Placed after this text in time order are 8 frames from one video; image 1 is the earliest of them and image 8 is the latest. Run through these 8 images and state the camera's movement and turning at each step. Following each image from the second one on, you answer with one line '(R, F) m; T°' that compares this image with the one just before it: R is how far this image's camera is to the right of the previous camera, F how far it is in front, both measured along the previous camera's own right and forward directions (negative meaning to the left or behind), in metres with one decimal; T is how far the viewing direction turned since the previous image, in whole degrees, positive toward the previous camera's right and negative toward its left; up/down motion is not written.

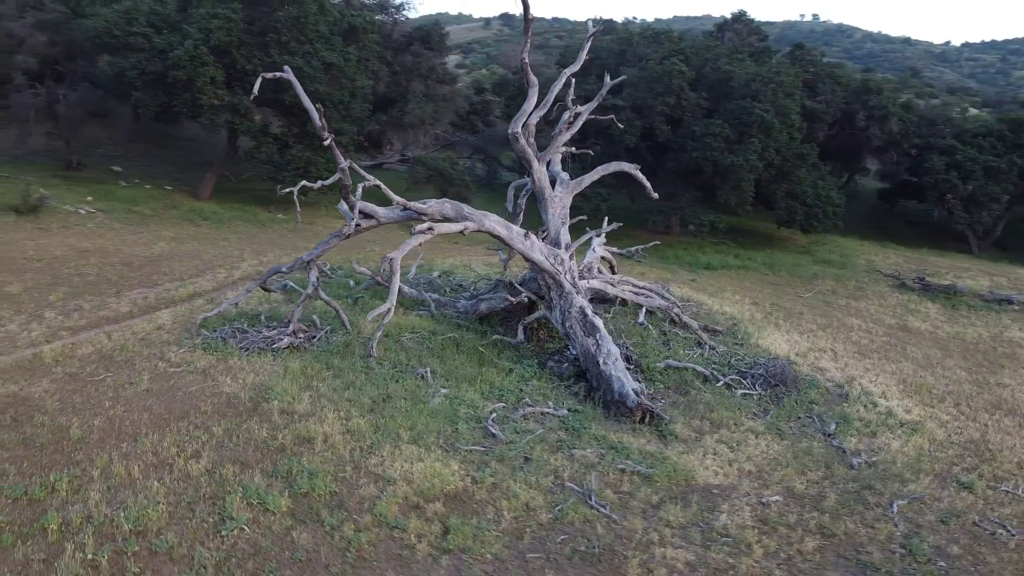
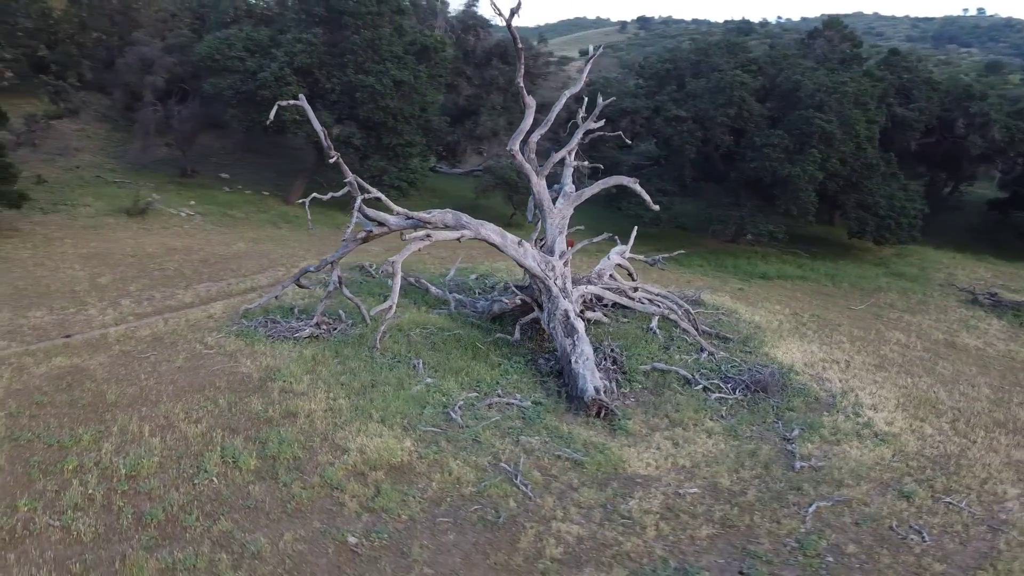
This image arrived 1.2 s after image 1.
(+1.5, -0.7) m; -9°
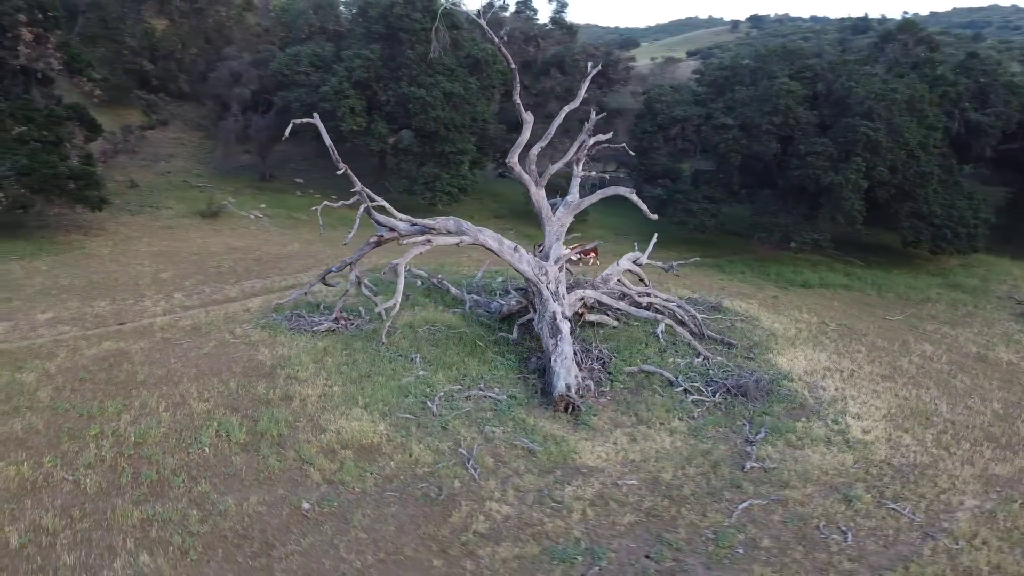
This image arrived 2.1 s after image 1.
(+1.3, -0.6) m; -8°
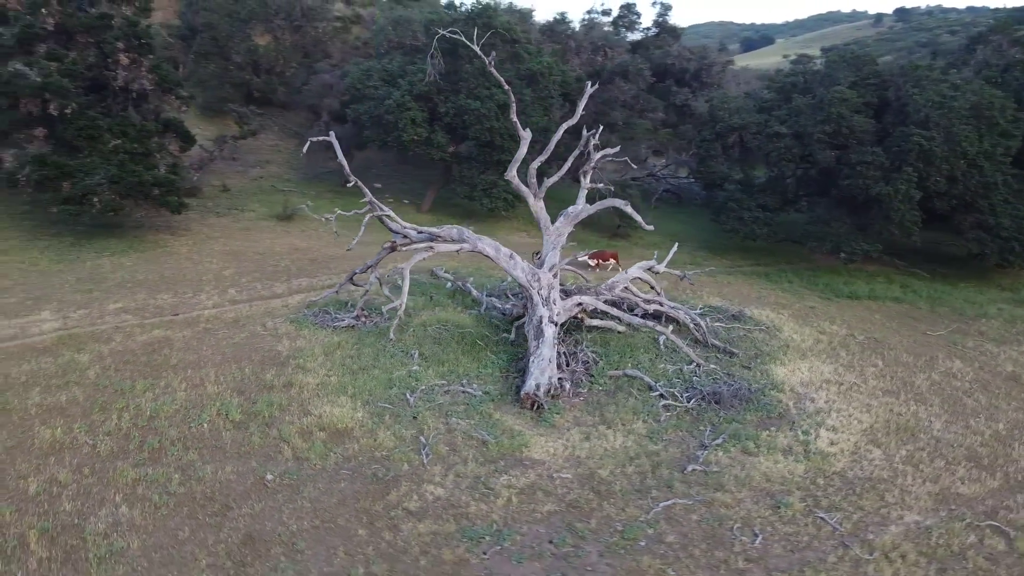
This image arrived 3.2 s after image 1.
(+1.7, -0.6) m; -9°
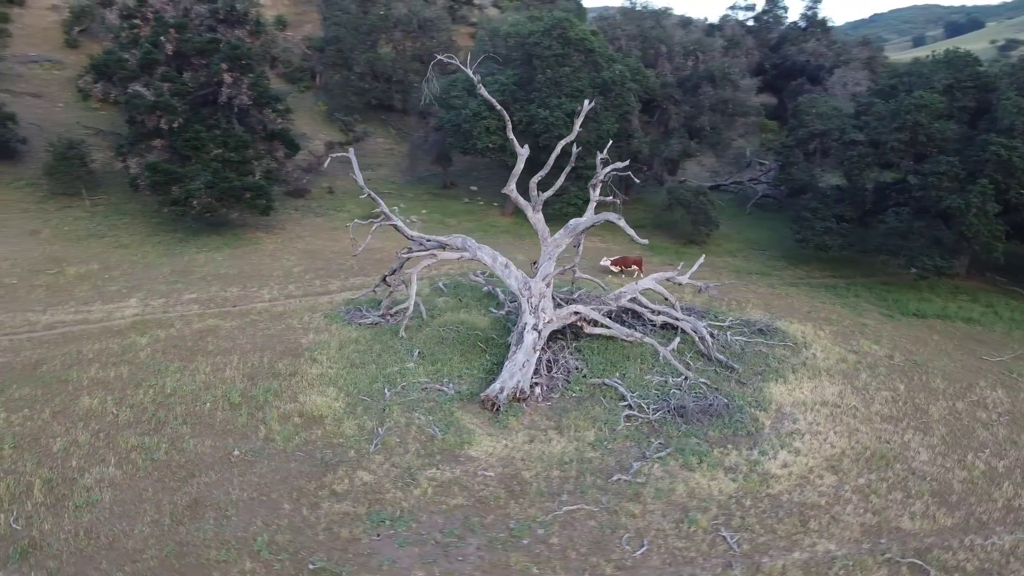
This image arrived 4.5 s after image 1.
(+2.4, -0.4) m; -12°
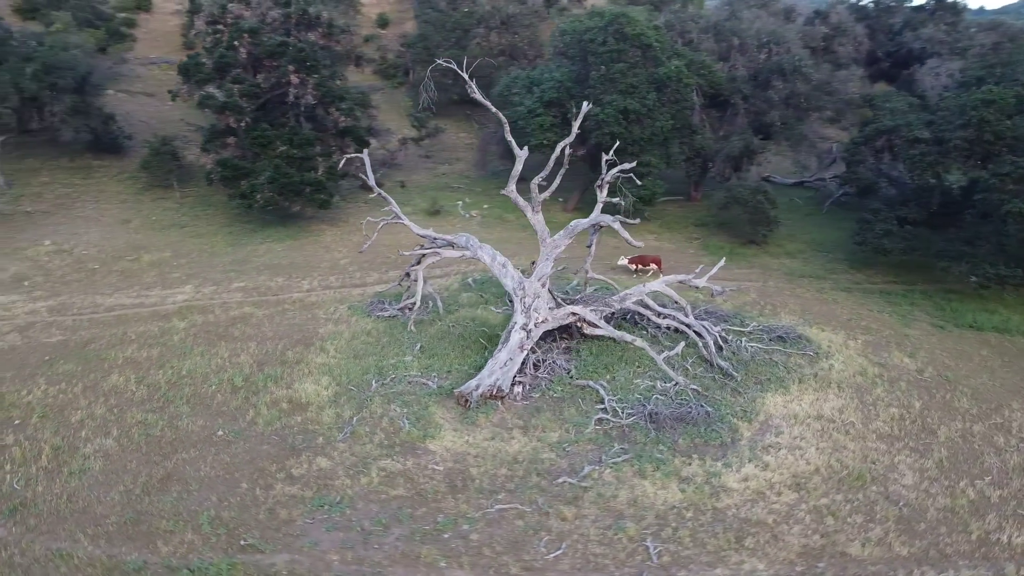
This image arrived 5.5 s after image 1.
(+1.9, 0.0) m; -9°
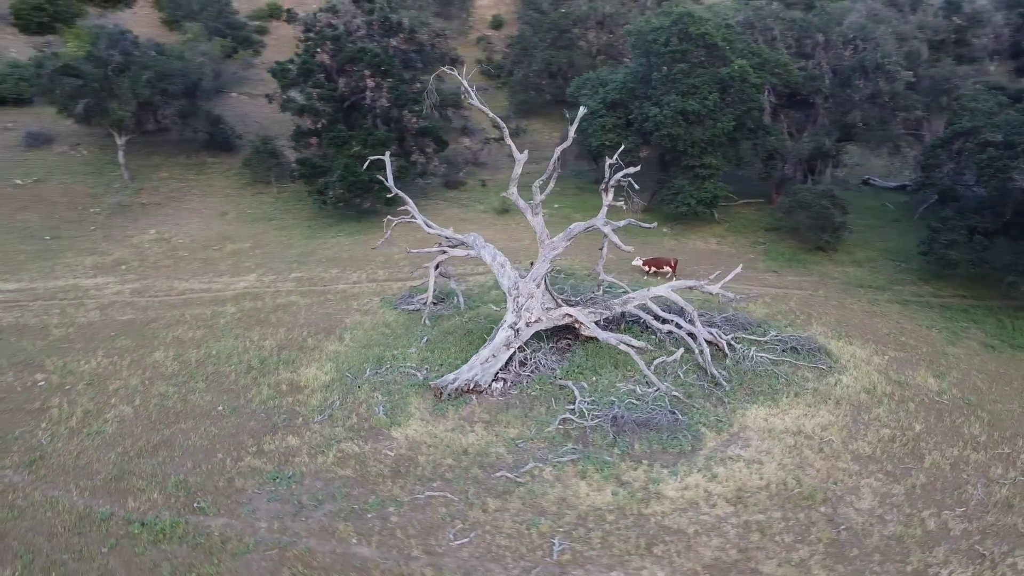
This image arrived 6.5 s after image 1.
(+2.2, -0.1) m; -11°
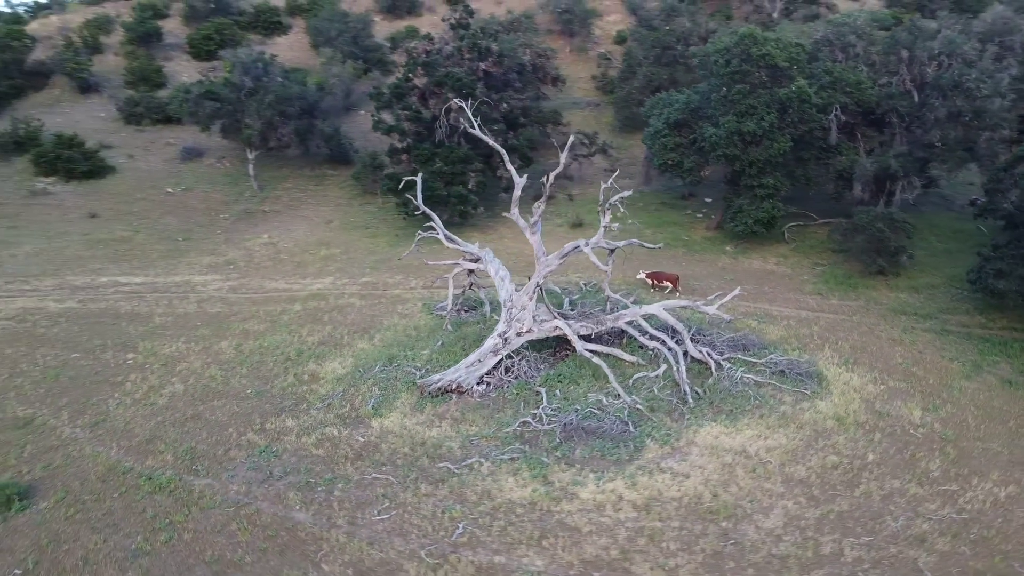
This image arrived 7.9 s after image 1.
(+2.7, -0.8) m; -12°
